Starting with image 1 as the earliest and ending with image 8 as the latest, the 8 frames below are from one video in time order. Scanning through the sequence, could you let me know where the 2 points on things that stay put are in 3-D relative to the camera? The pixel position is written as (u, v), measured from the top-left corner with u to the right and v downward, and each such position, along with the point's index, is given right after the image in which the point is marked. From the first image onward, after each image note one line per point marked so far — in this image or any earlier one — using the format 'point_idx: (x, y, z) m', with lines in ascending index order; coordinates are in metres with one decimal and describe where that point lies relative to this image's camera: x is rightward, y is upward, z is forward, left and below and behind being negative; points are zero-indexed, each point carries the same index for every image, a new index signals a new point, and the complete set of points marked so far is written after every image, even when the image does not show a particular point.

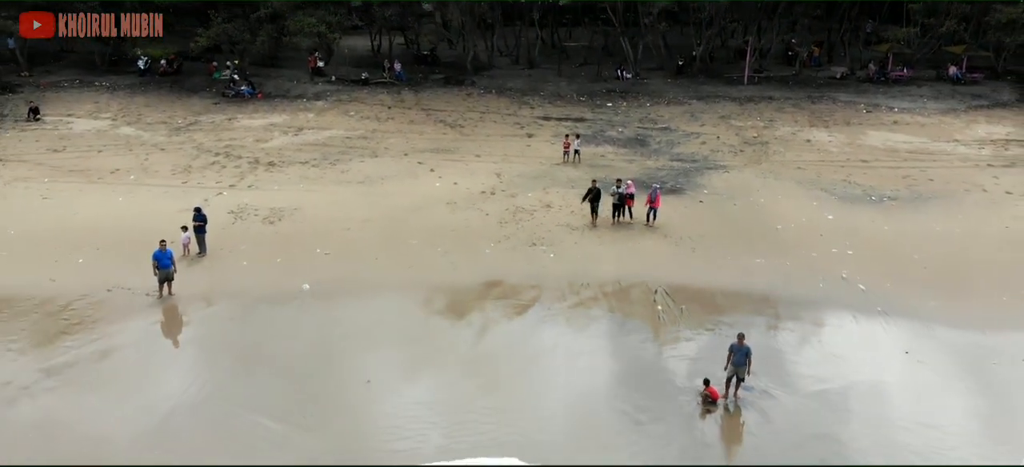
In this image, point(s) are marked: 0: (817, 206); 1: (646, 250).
0: (+7.9, +0.8, +16.3) m
1: (+3.1, -0.3, +14.5) m
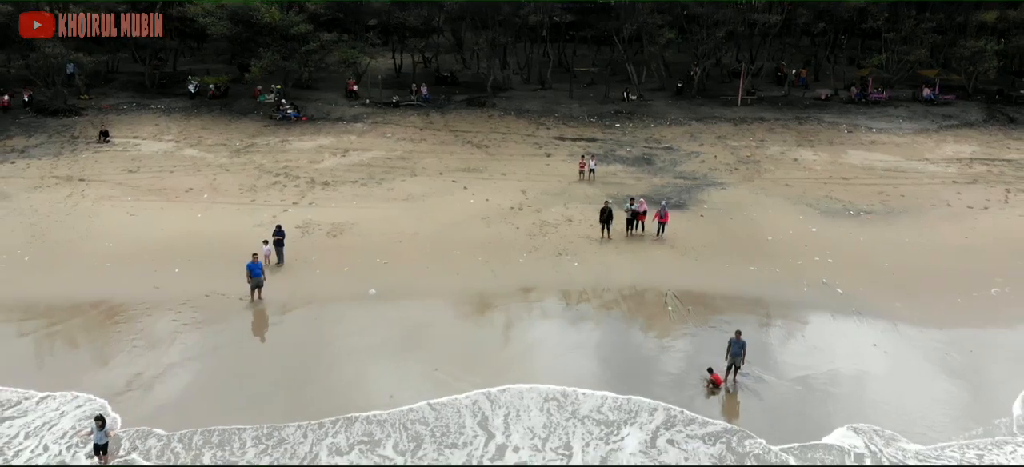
0: (+8.7, +0.5, +18.7) m
1: (+3.9, -0.6, +16.9) m
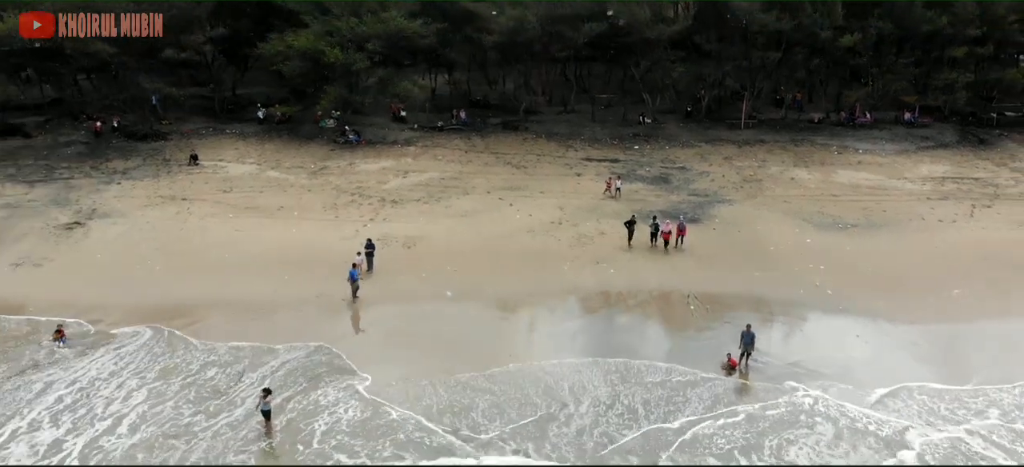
0: (+10.1, +0.1, +22.1) m
1: (+5.3, -1.0, +20.2) m
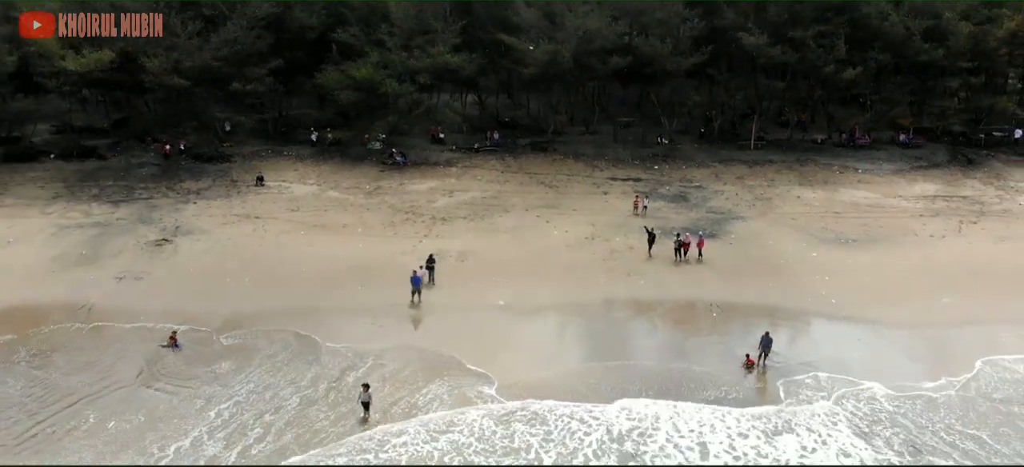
0: (+11.6, -0.4, +24.8) m
1: (+6.8, -1.5, +22.9) m
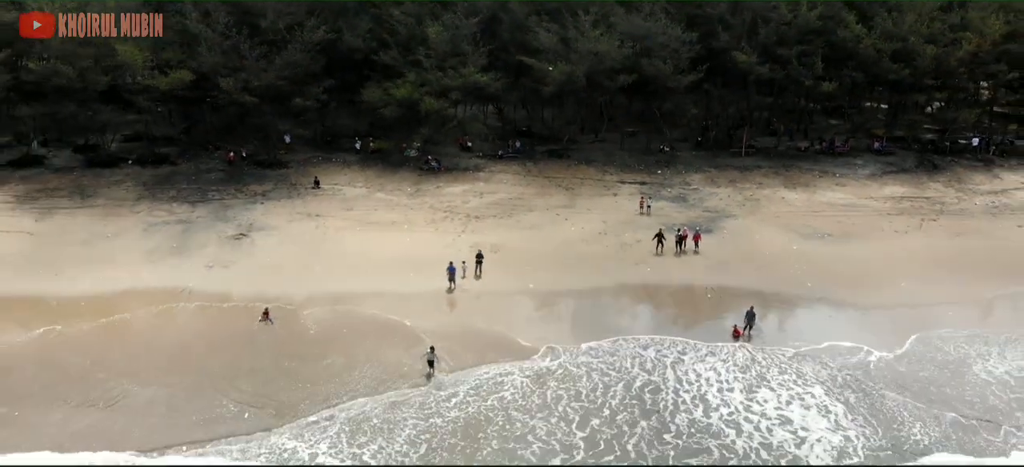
0: (+12.7, -0.2, +29.0) m
1: (+8.0, -1.3, +27.1) m
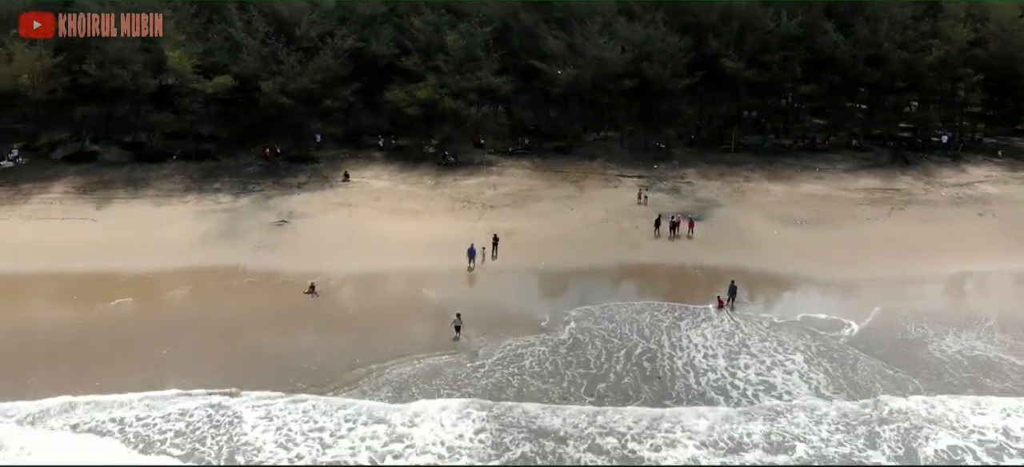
0: (+13.3, +0.4, +32.4) m
1: (+8.5, -0.7, +30.6) m
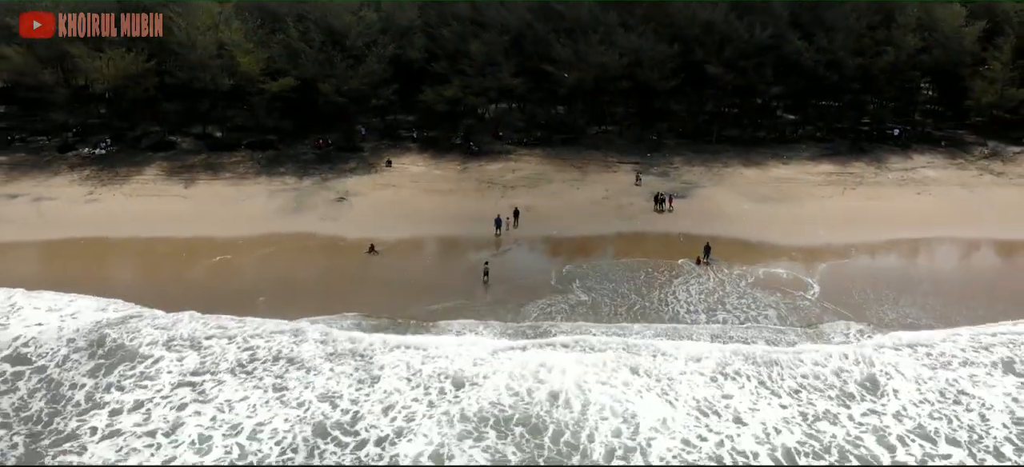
0: (+14.4, +2.0, +39.2) m
1: (+9.6, +0.9, +37.4) m
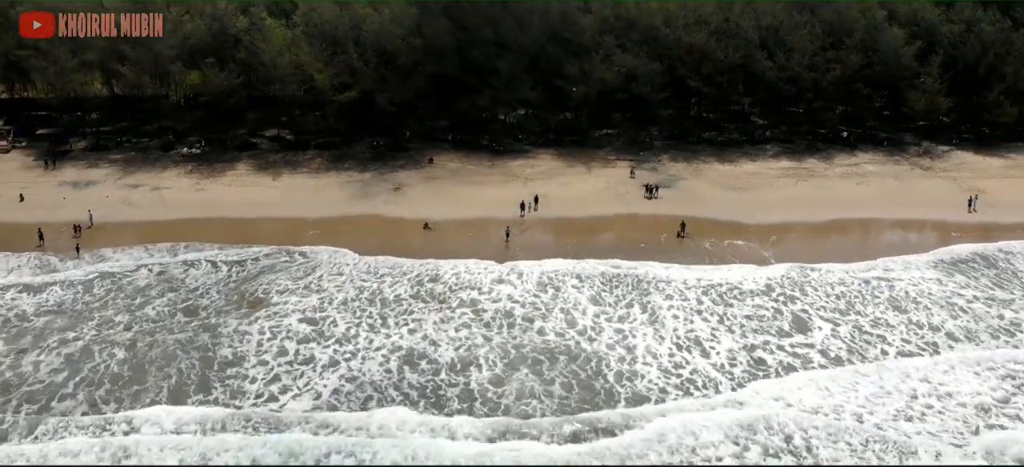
0: (+15.9, +3.4, +49.2) m
1: (+11.1, +2.3, +47.4) m
